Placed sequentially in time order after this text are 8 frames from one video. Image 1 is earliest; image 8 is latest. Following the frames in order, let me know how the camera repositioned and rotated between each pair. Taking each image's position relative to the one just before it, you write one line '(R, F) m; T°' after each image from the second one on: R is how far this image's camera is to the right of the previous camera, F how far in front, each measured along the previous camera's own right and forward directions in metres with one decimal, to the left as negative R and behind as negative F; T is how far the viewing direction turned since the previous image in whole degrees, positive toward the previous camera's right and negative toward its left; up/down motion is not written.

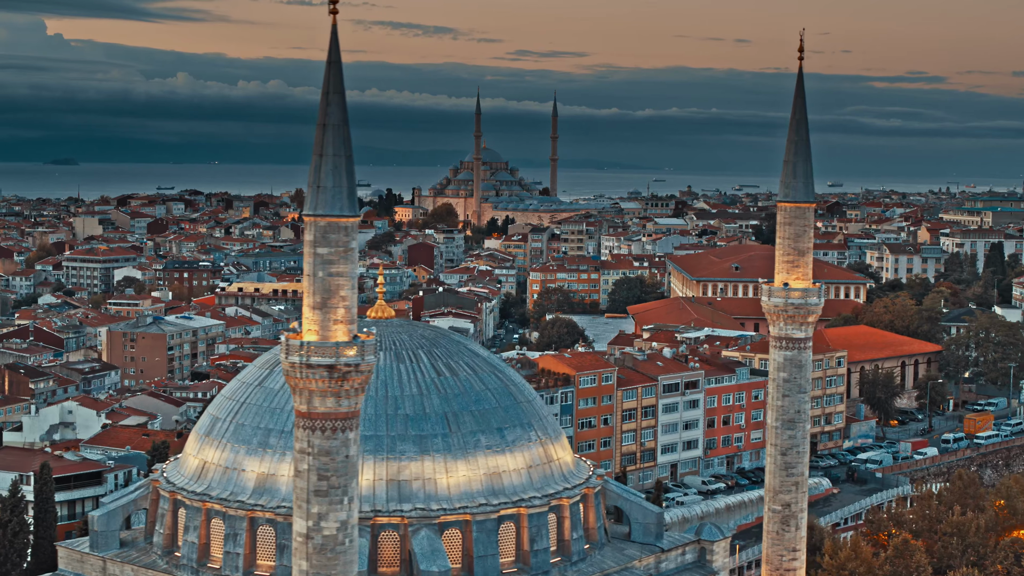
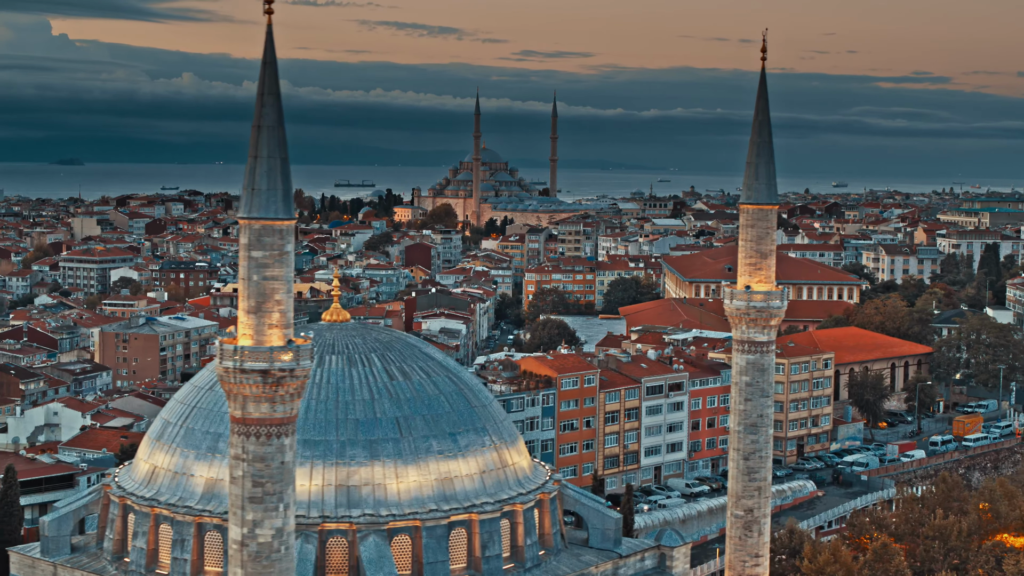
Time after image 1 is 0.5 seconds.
(+0.5, +0.2) m; 0°
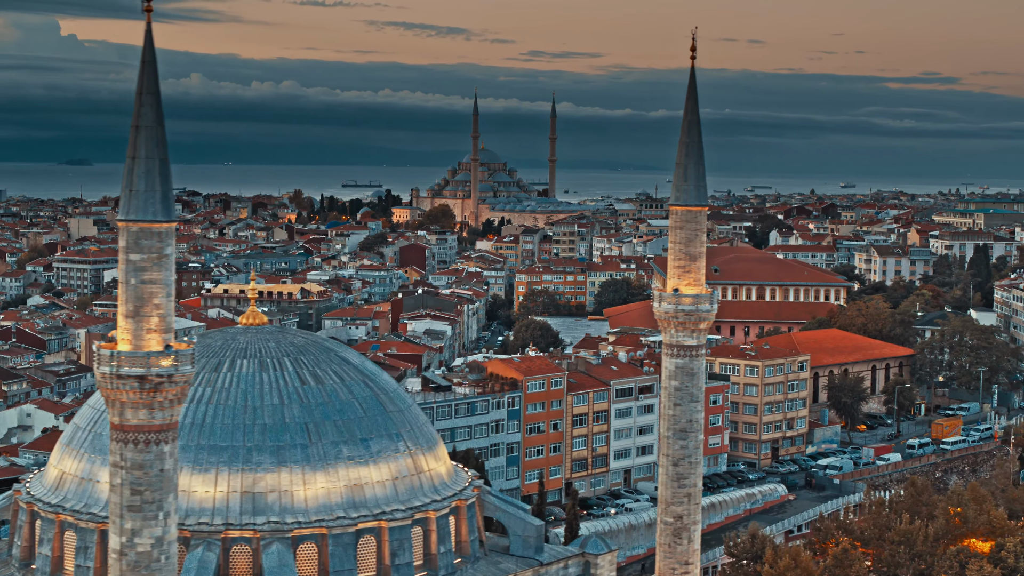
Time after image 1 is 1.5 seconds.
(+1.0, +0.3) m; 0°
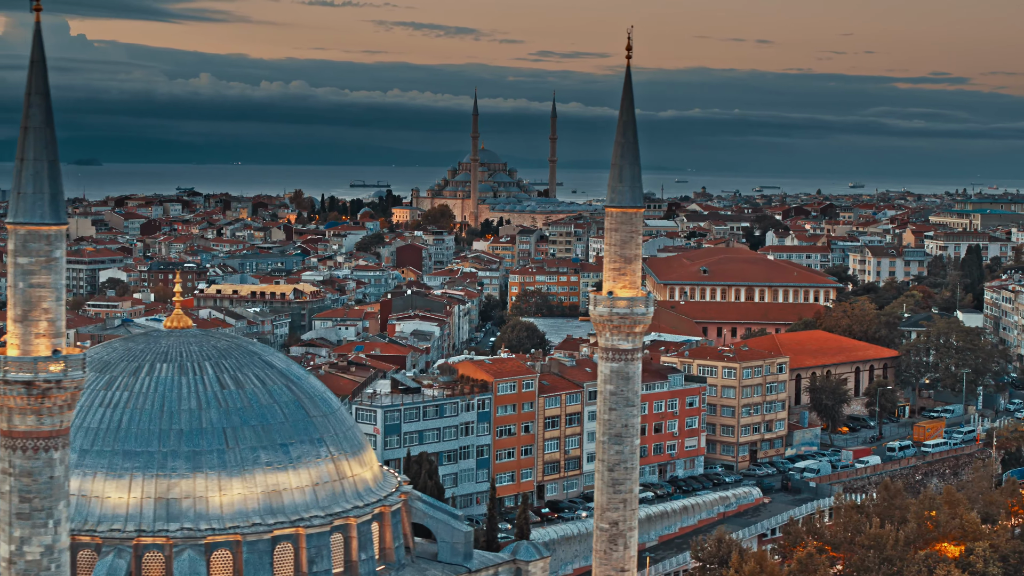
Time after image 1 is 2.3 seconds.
(+0.9, +0.2) m; 0°
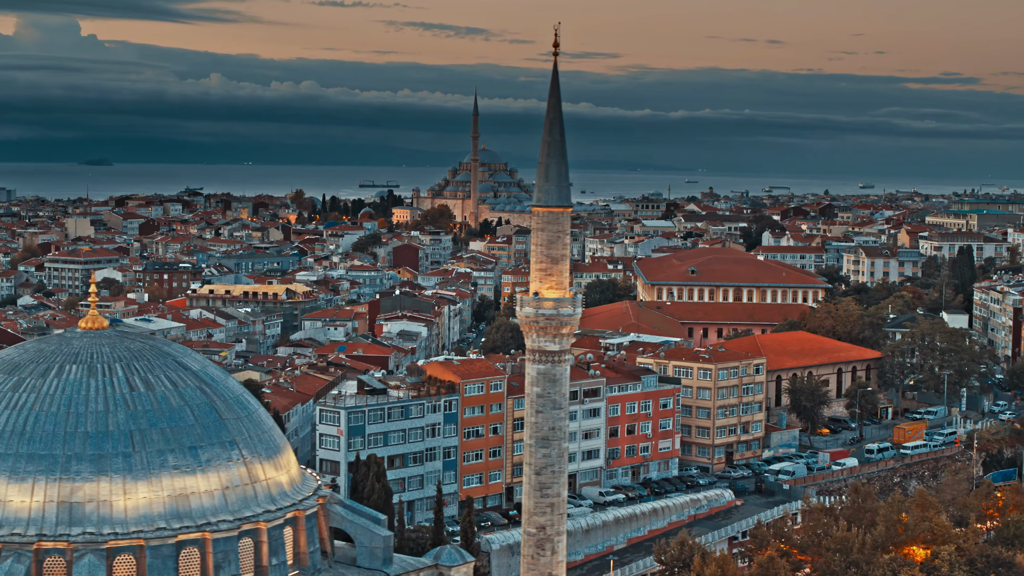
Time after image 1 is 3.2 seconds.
(+1.0, +0.2) m; 0°
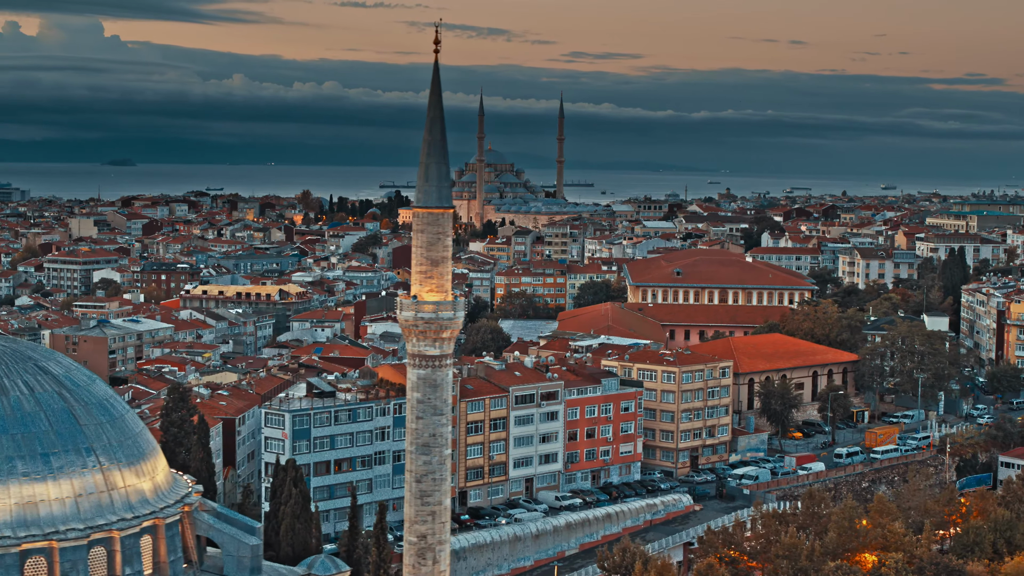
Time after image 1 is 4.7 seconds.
(+1.6, +0.4) m; -1°
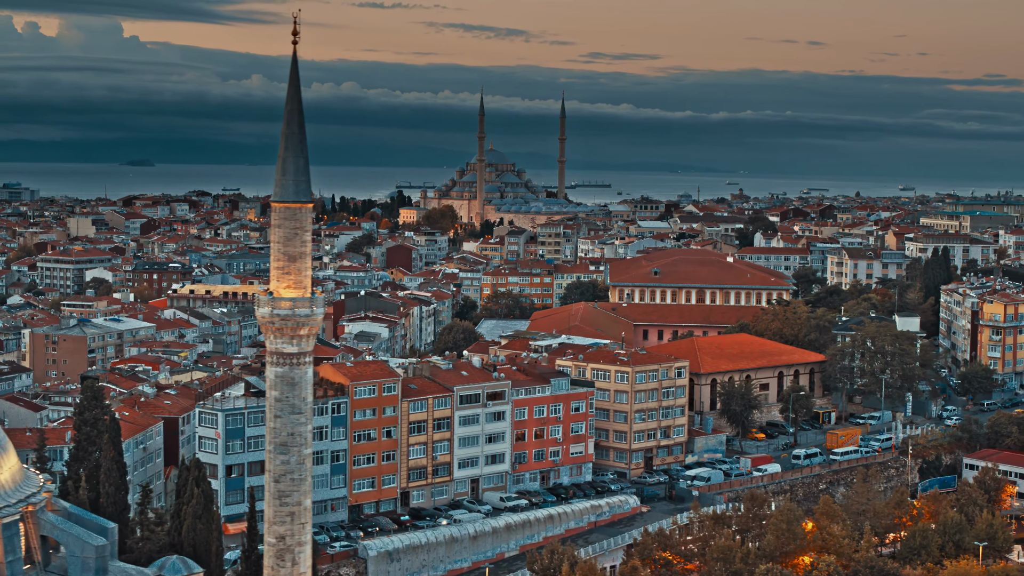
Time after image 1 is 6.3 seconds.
(+1.7, +0.3) m; -1°
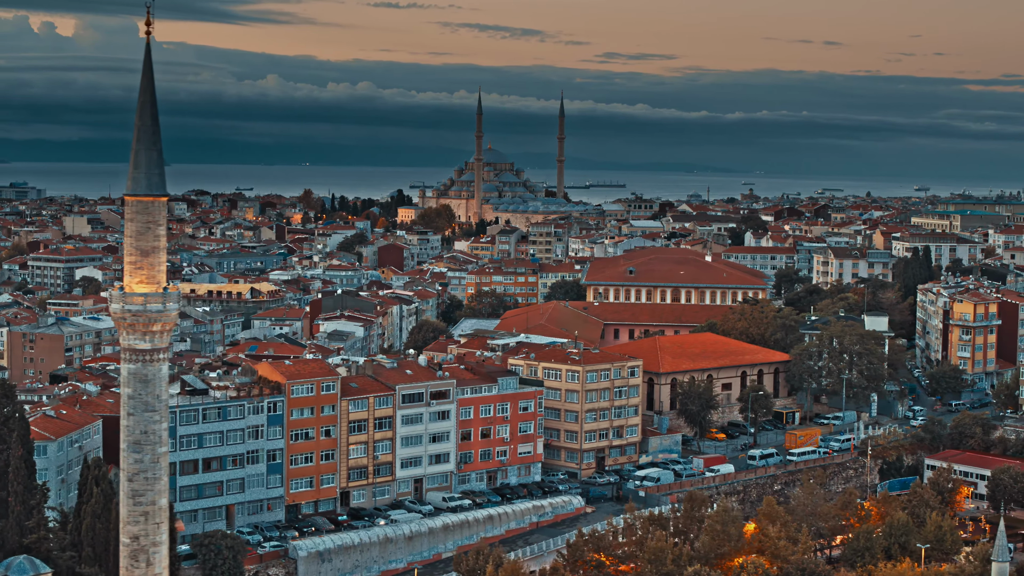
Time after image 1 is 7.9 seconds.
(+1.7, +0.3) m; -1°
